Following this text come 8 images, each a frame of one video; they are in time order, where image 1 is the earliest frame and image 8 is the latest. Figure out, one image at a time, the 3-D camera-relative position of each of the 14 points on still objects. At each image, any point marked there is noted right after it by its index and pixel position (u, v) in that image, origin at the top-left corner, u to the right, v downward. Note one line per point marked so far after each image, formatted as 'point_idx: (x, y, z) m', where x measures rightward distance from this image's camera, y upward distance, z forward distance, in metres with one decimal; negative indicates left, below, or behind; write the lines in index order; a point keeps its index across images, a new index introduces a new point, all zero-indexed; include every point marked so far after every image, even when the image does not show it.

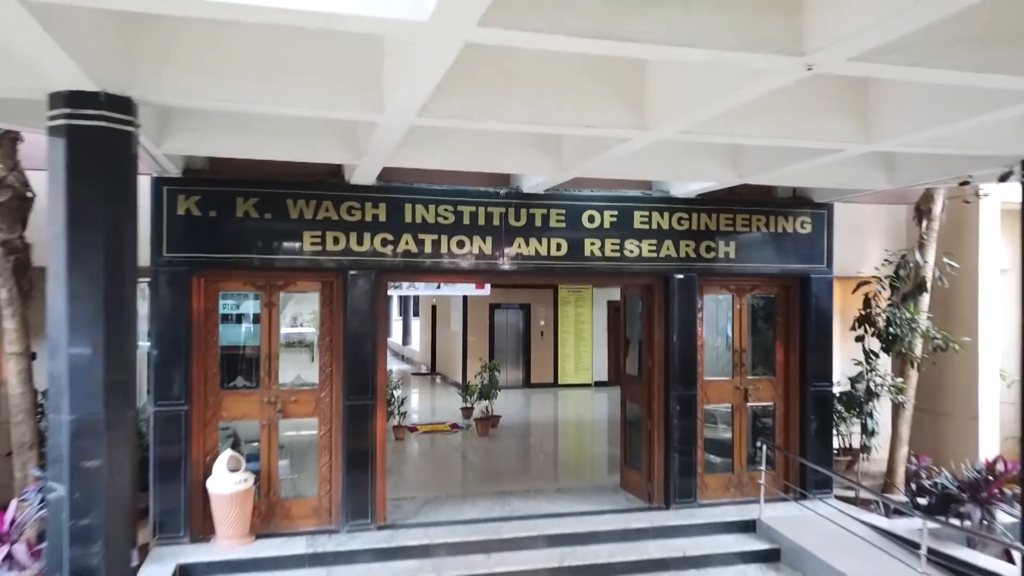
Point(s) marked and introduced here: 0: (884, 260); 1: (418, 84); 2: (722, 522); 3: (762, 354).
0: (+2.3, +0.2, +6.9) m
1: (-0.3, +0.6, +3.0) m
2: (+1.2, -1.3, +6.0) m
3: (+1.6, -0.4, +6.9) m
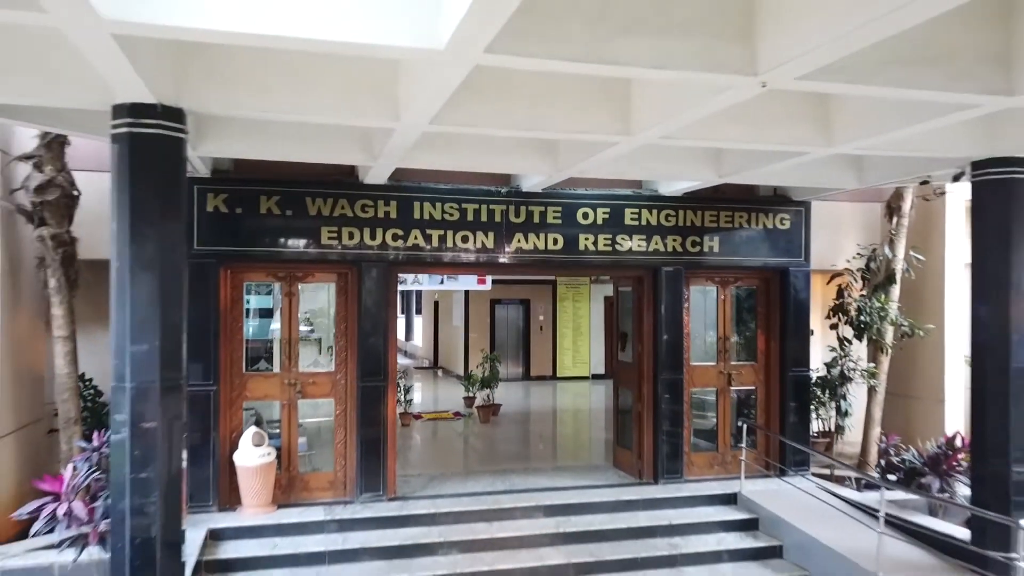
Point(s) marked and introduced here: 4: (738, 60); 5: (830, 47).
0: (+2.3, +0.3, +7.4) m
1: (-0.3, +0.6, +3.5) m
2: (+1.2, -1.2, +6.6) m
3: (+1.6, -0.4, +7.4) m
4: (+0.7, +0.7, +3.2) m
5: (+0.8, +0.6, +2.9) m
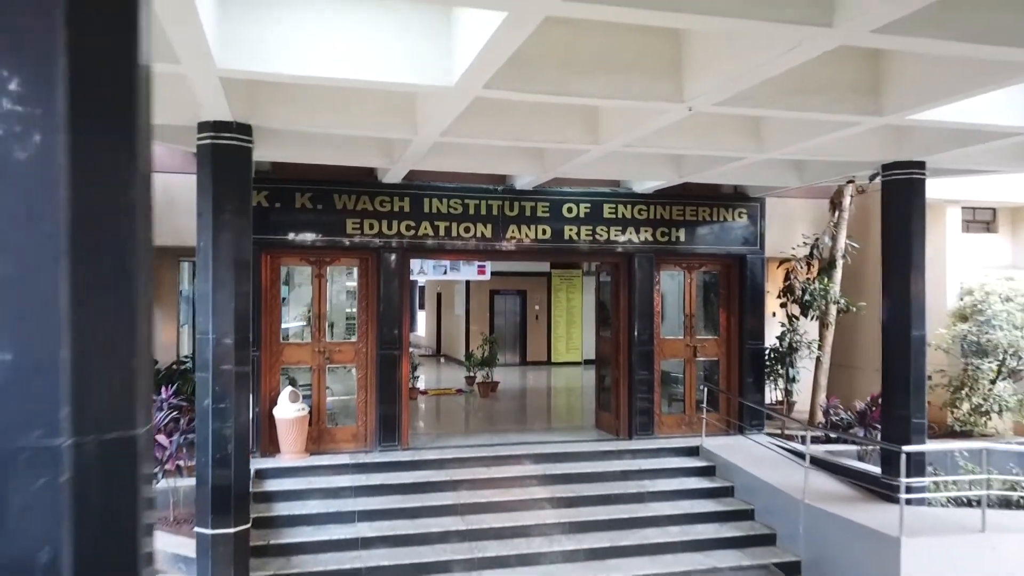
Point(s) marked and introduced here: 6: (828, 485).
0: (+2.3, +0.4, +8.6) m
1: (-0.3, +0.7, +4.7) m
2: (+1.1, -1.1, +7.7) m
3: (+1.5, -0.2, +8.5) m
4: (+0.6, +0.8, +4.4) m
5: (+0.8, +0.7, +4.0) m
6: (+1.9, -1.2, +6.5) m
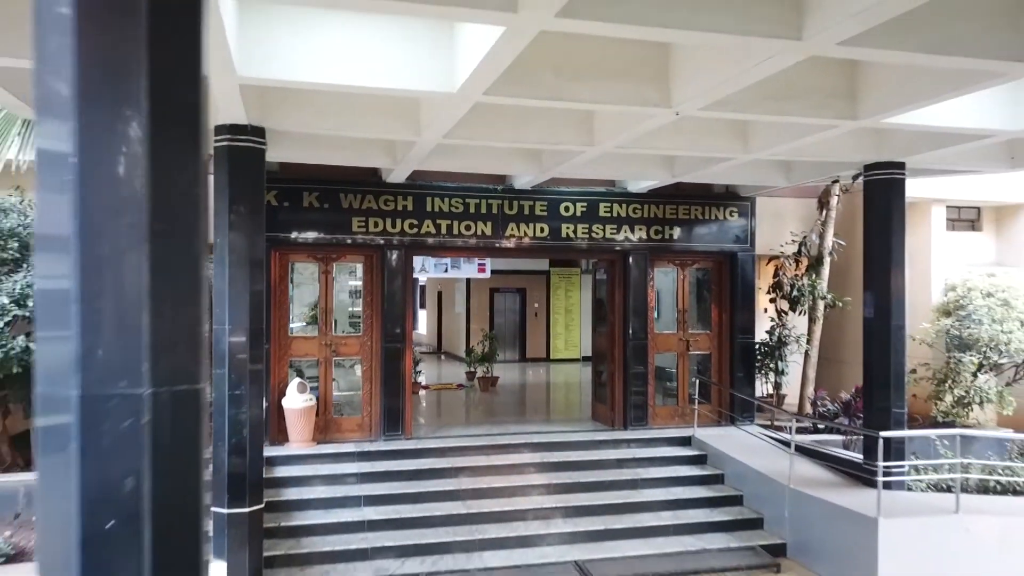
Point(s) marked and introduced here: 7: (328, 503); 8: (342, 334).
0: (+2.3, +0.4, +8.9) m
1: (-0.3, +0.8, +5.0) m
2: (+1.1, -1.1, +8.0) m
3: (+1.5, -0.2, +8.8) m
4: (+0.6, +0.8, +4.7) m
5: (+0.8, +0.8, +4.3) m
6: (+1.9, -1.1, +6.8) m
7: (-1.1, -1.3, +6.5) m
8: (-1.2, -0.3, +7.8) m
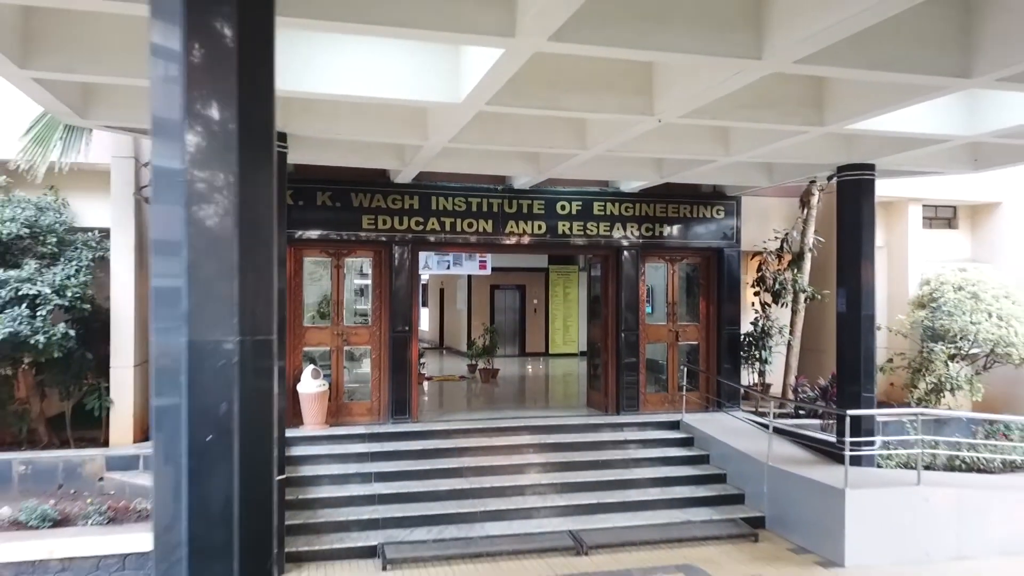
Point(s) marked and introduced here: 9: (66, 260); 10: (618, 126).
0: (+2.3, +0.5, +9.4) m
1: (-0.3, +0.8, +5.5) m
2: (+1.1, -1.0, +8.5) m
3: (+1.5, -0.2, +9.4) m
4: (+0.6, +0.9, +5.2) m
5: (+0.8, +0.8, +4.9) m
6: (+1.8, -1.1, +7.3) m
7: (-1.1, -1.2, +7.1) m
8: (-1.2, -0.3, +8.4) m
9: (-2.8, +0.2, +6.8) m
10: (+0.5, +0.8, +5.7) m
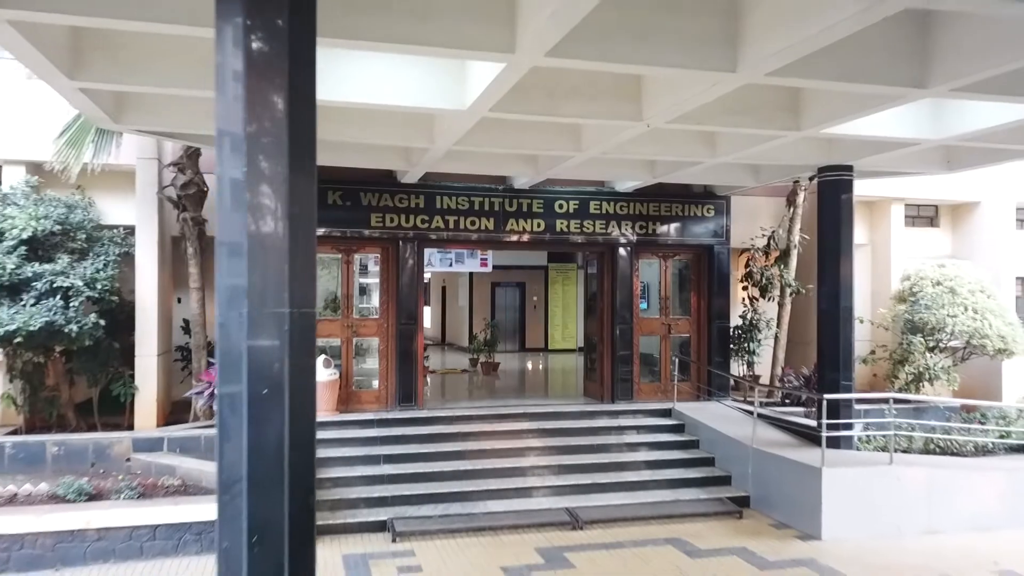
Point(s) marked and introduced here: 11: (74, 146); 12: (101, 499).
0: (+2.3, +0.5, +9.9) m
1: (-0.3, +0.9, +6.0) m
2: (+1.1, -1.0, +9.0) m
3: (+1.5, -0.1, +9.8) m
4: (+0.6, +0.9, +5.6) m
5: (+0.8, +0.9, +5.3) m
6: (+1.8, -1.0, +7.8) m
7: (-1.1, -1.2, +7.5) m
8: (-1.2, -0.2, +8.8) m
9: (-2.8, +0.2, +7.3) m
10: (+0.5, +0.9, +6.1) m
11: (-2.6, +0.9, +6.6) m
12: (-2.3, -1.2, +6.2) m
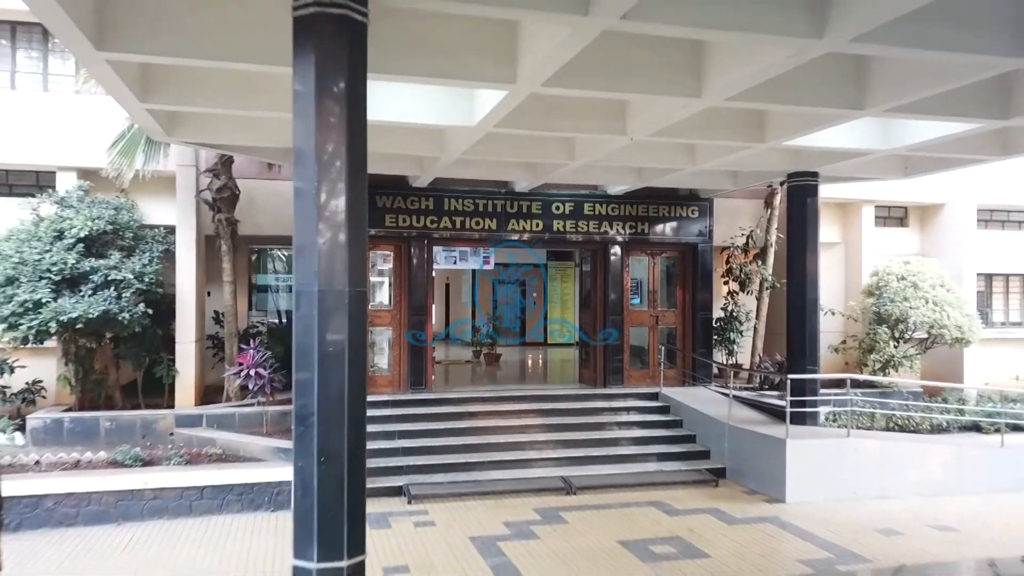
0: (+2.3, +0.5, +10.8) m
1: (-0.3, +0.9, +6.8) m
2: (+1.1, -0.9, +9.9) m
3: (+1.5, -0.1, +10.7) m
4: (+0.6, +1.0, +6.5) m
5: (+0.8, +0.9, +6.2) m
6: (+1.9, -1.0, +8.6) m
7: (-1.1, -1.1, +8.4) m
8: (-1.2, -0.2, +9.7) m
9: (-2.8, +0.3, +8.2) m
10: (+0.6, +0.9, +7.0) m
11: (-2.6, +0.9, +7.5) m
12: (-2.3, -1.1, +7.1) m
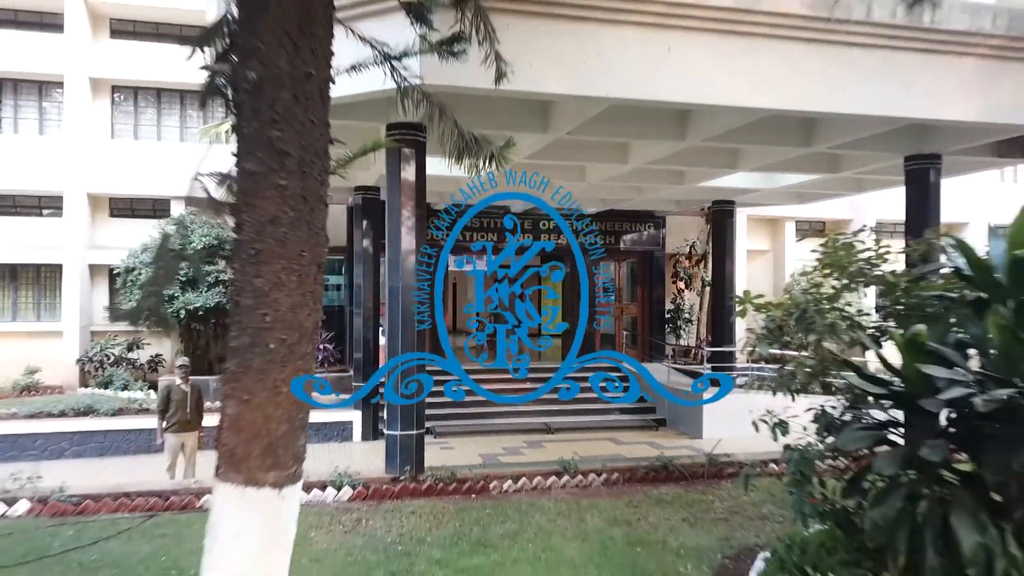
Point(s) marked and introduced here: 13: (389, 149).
0: (+2.3, +0.6, +13.7) m
1: (-0.3, +0.9, +9.8) m
2: (+1.1, -0.9, +12.9) m
3: (+1.5, 0.0, +13.7) m
4: (+0.6, +1.0, +9.5) m
5: (+0.7, +0.9, +9.2) m
6: (+1.8, -1.0, +11.6) m
7: (-1.1, -1.1, +11.4) m
8: (-1.2, -0.2, +12.7) m
9: (-2.8, +0.3, +11.2) m
10: (+0.5, +0.9, +10.0) m
11: (-2.7, +0.9, +10.5) m
12: (-2.4, -1.1, +10.1) m
13: (-0.7, +0.8, +6.5) m
